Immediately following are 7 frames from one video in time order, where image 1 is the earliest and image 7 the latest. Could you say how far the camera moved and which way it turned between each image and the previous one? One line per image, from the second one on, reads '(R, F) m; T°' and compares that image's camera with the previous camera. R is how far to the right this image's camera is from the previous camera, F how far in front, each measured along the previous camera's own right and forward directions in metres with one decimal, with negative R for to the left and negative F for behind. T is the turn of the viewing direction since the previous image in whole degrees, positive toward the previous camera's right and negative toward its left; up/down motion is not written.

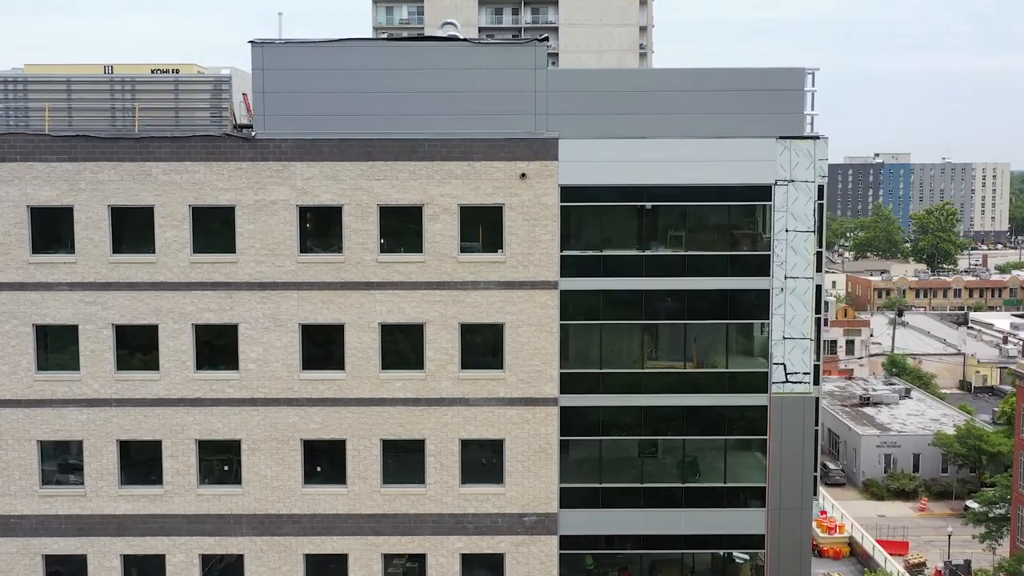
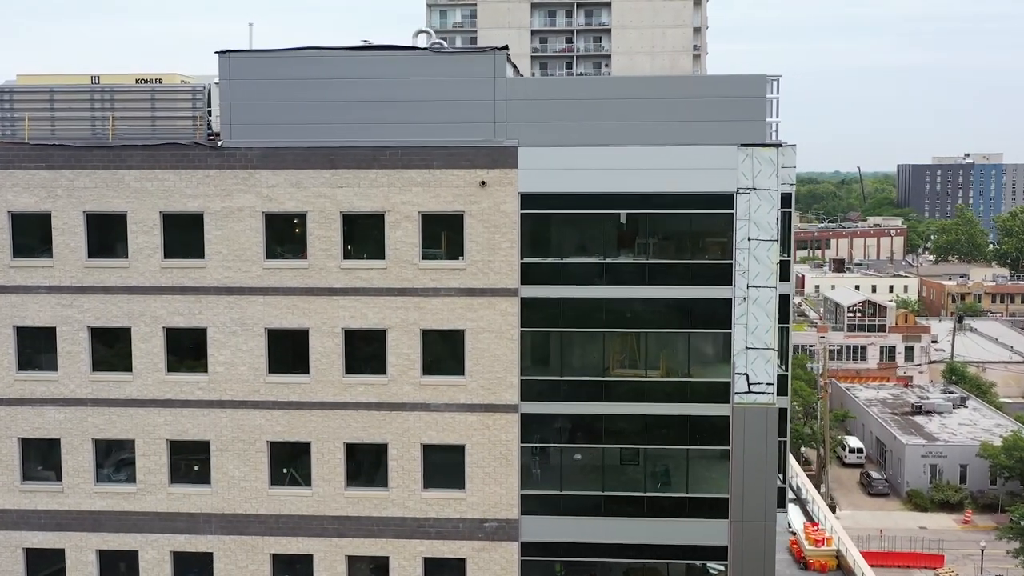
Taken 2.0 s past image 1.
(+3.0, 0.0) m; -4°
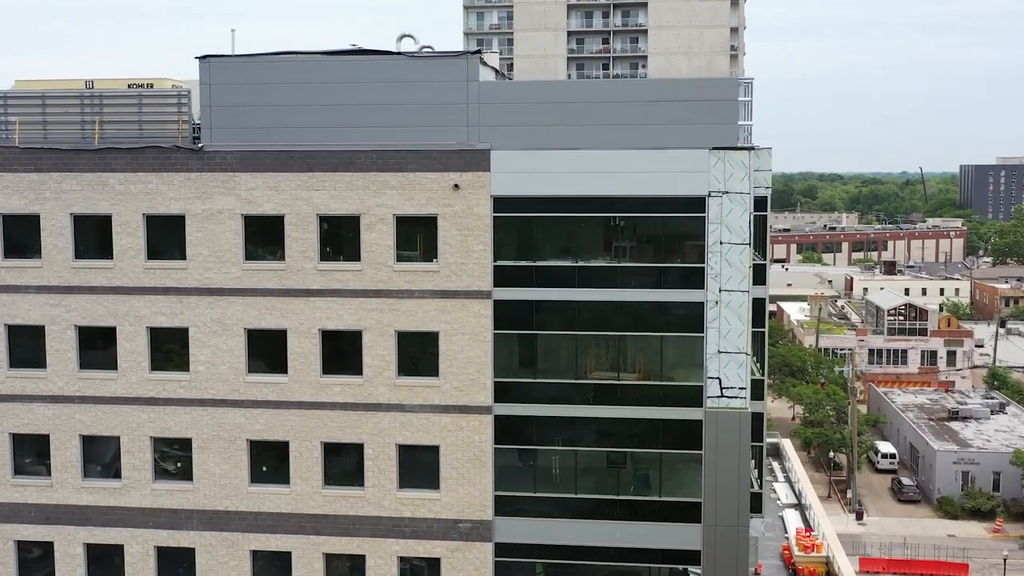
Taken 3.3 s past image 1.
(+2.1, -0.1) m; -3°
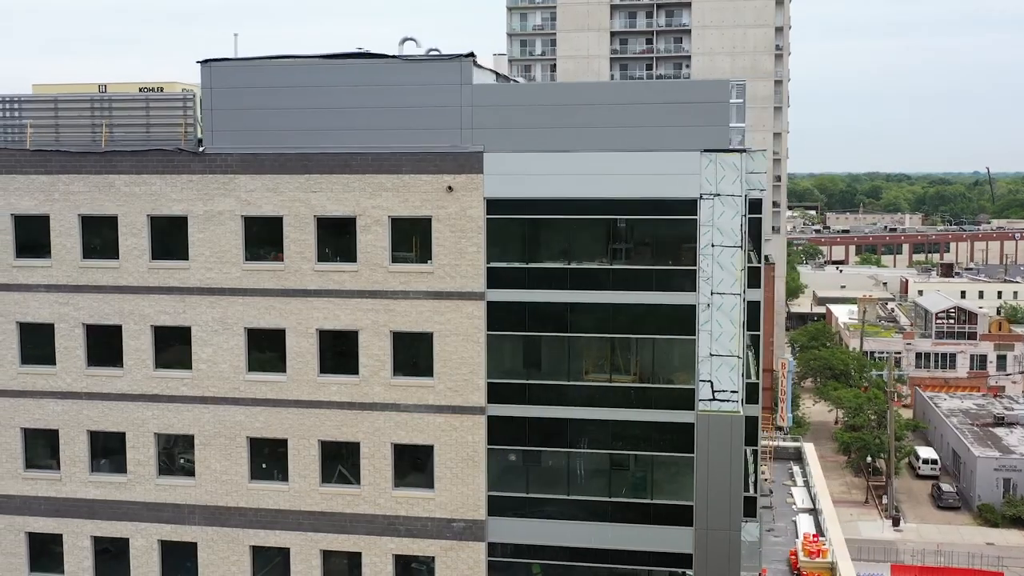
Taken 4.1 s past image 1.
(+1.6, -0.1) m; -3°
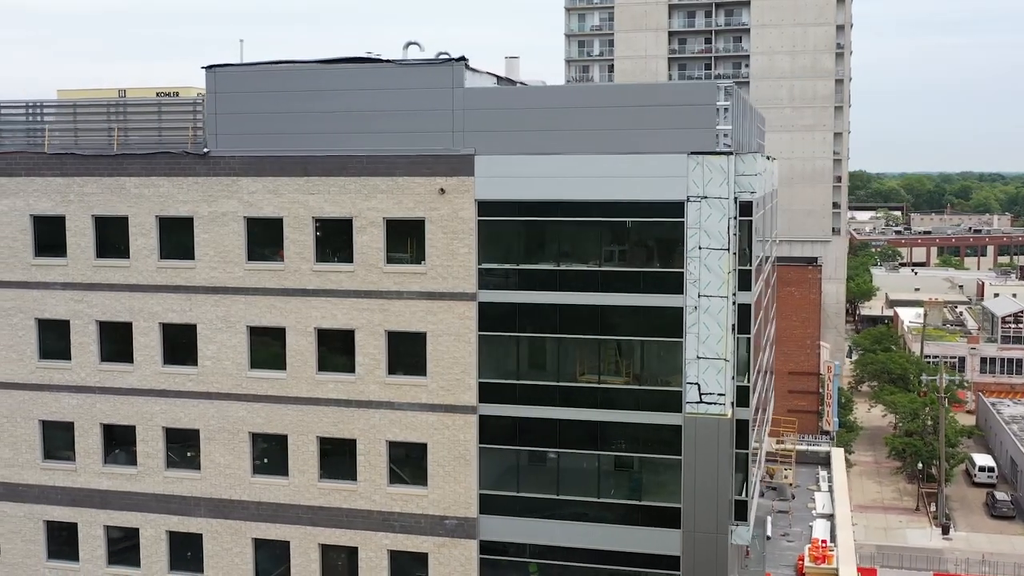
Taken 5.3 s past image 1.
(+2.2, -0.2) m; -4°
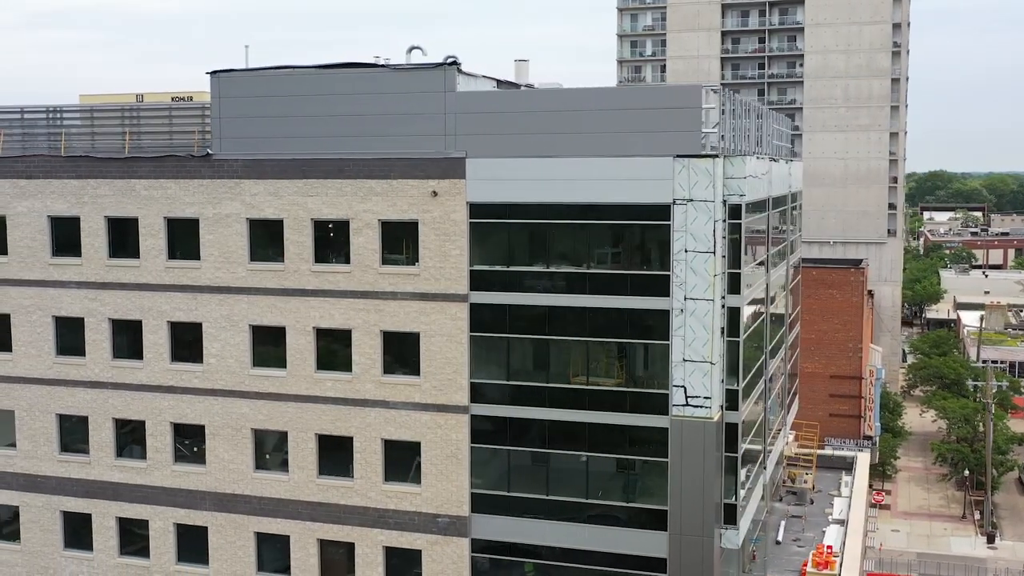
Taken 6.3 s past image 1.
(+2.0, -0.3) m; -3°
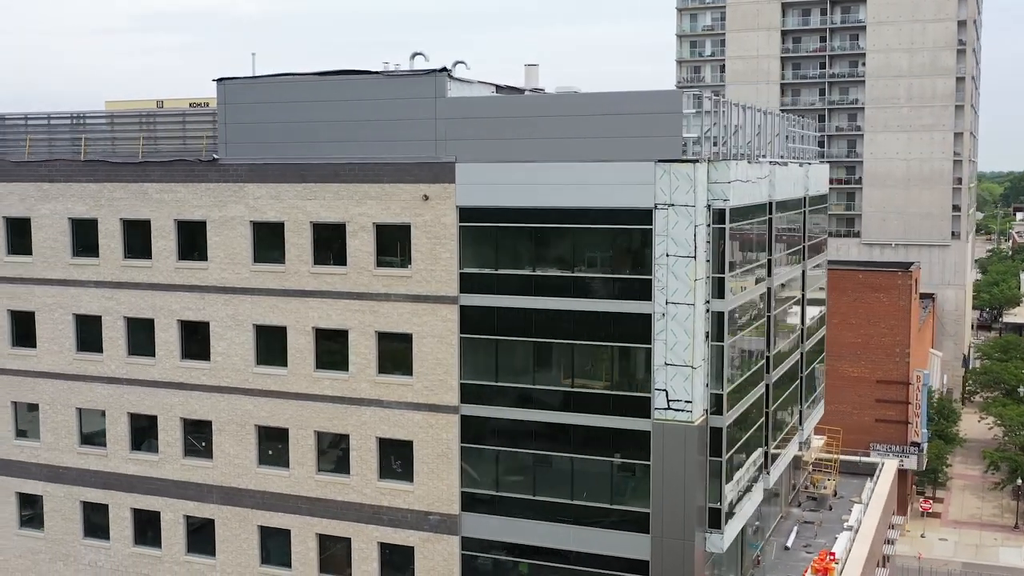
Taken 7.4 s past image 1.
(+2.3, -0.4) m; -4°
